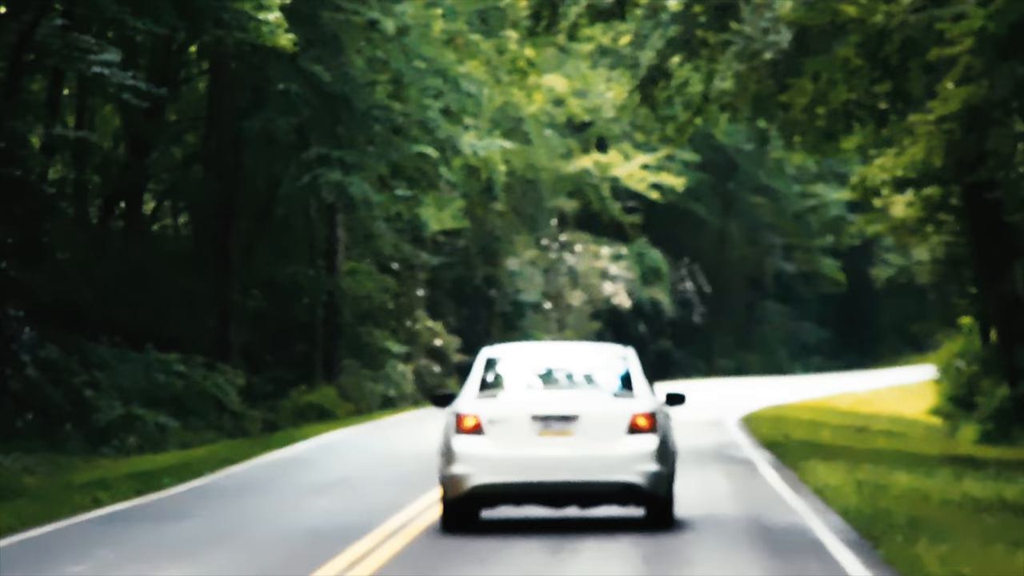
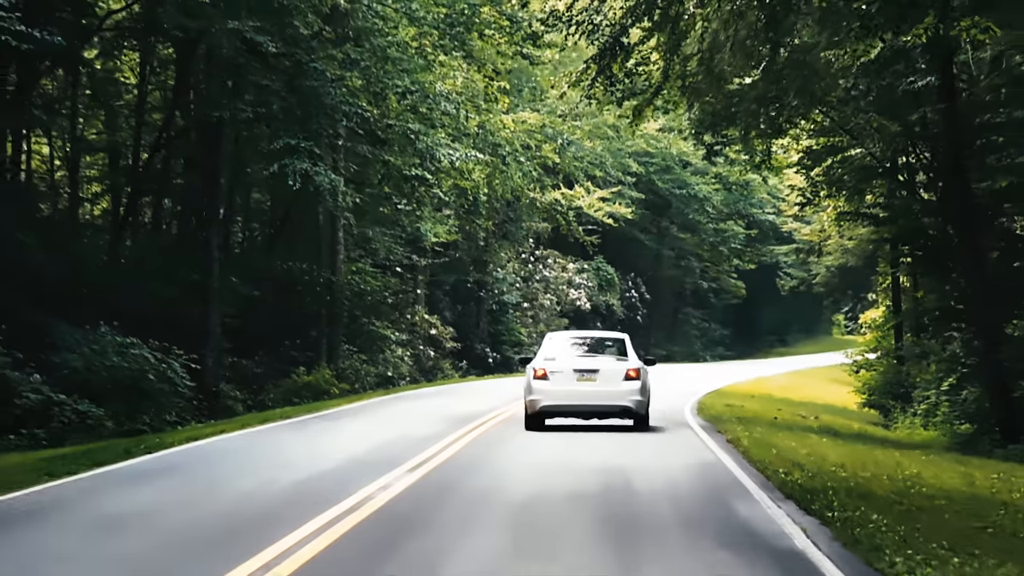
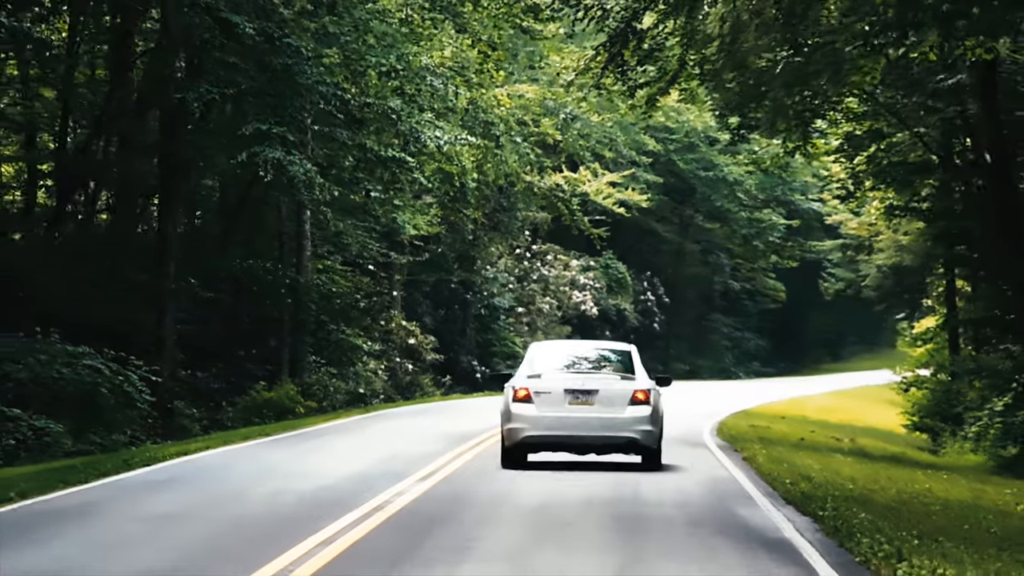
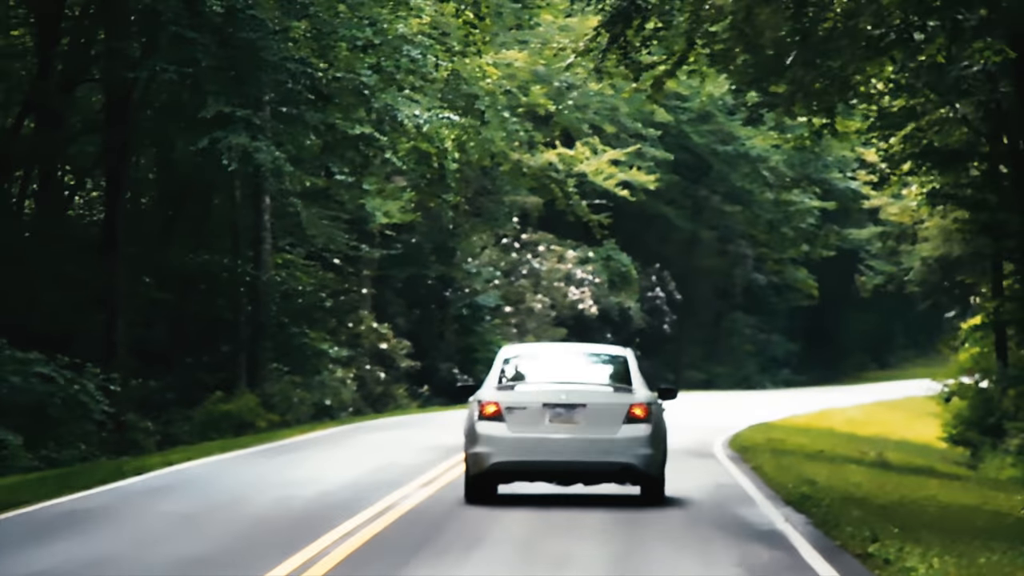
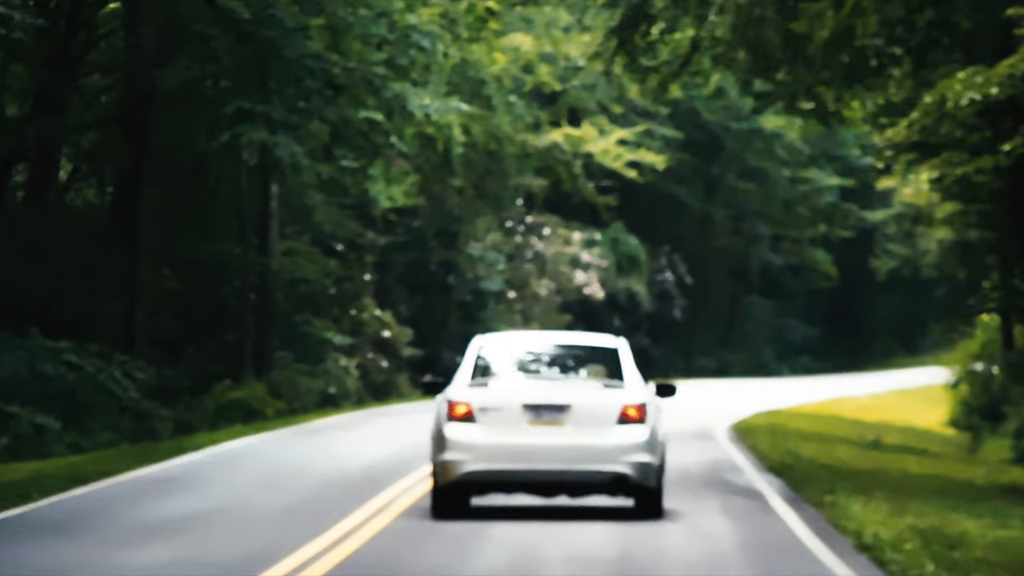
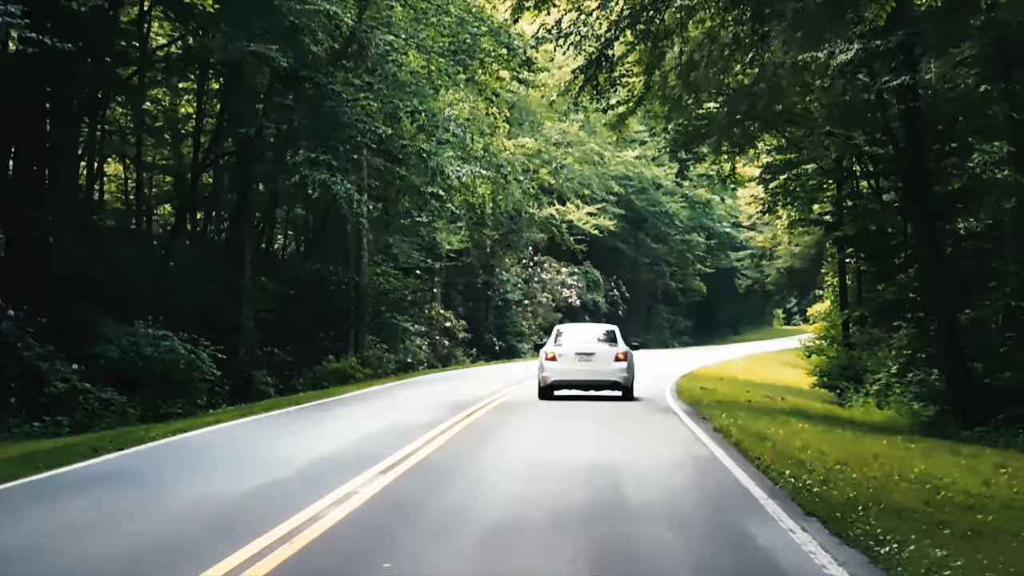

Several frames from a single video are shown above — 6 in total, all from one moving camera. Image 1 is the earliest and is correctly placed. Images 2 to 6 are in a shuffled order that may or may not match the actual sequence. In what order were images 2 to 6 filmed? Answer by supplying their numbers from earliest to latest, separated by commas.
5, 4, 3, 2, 6
